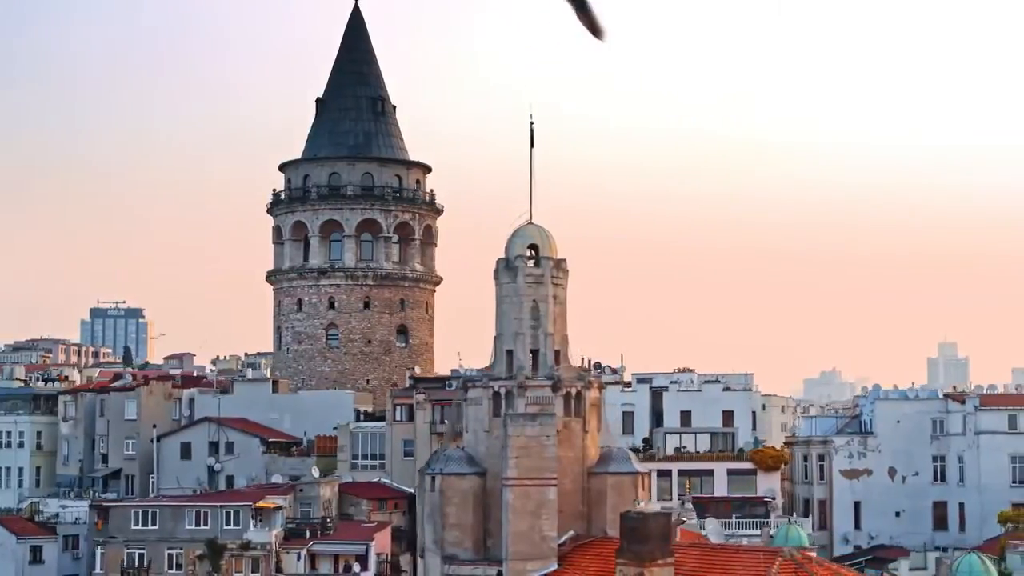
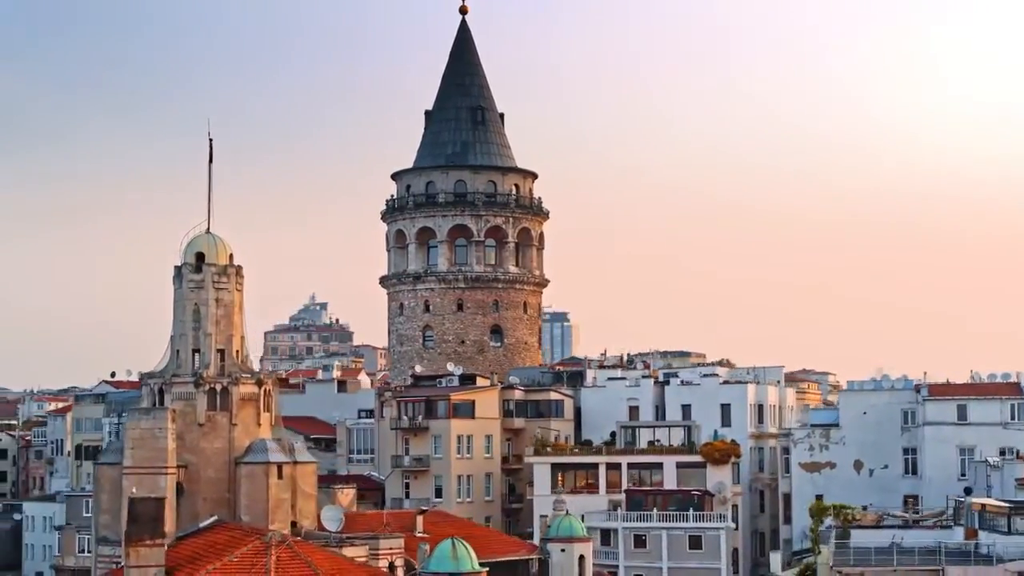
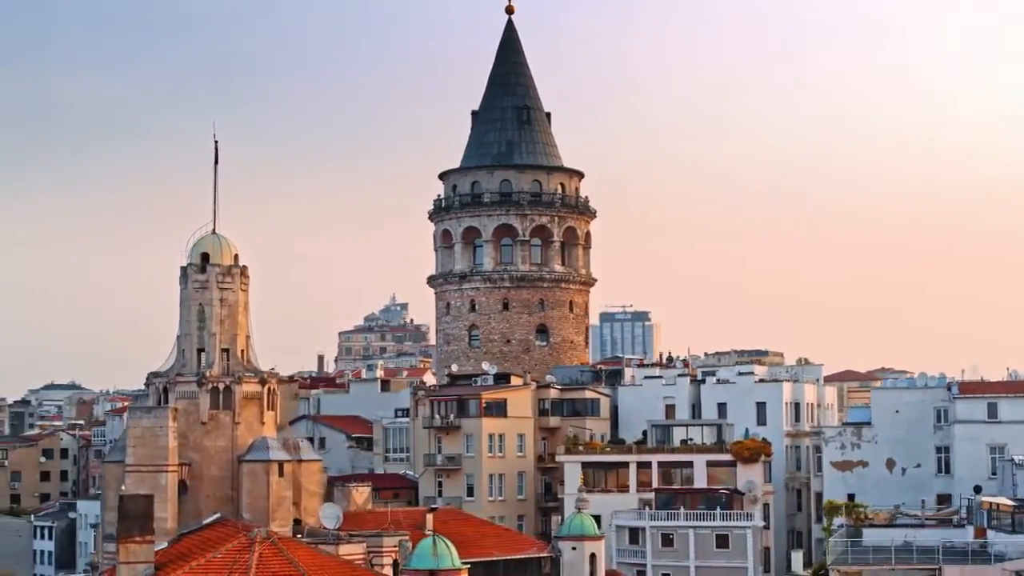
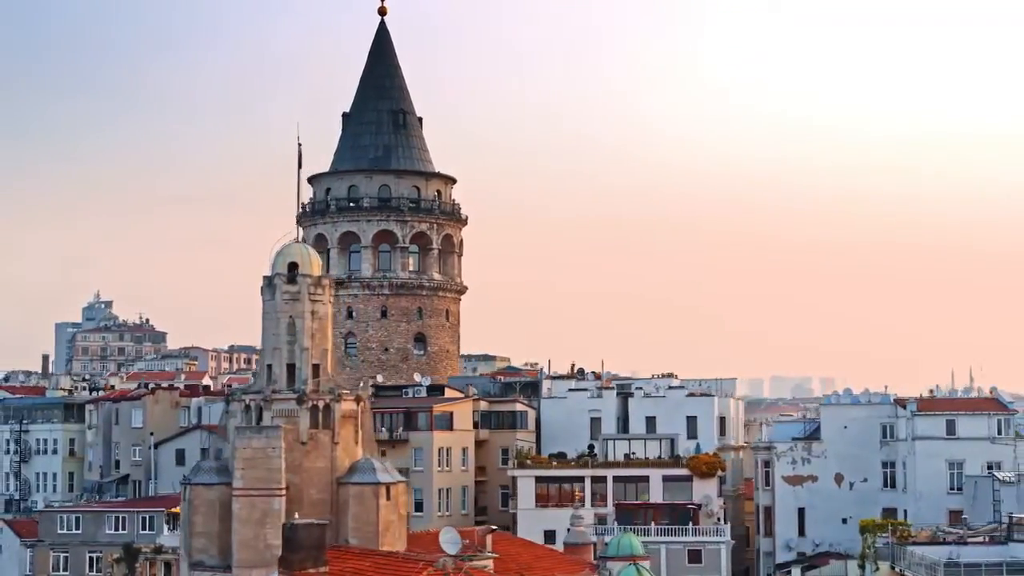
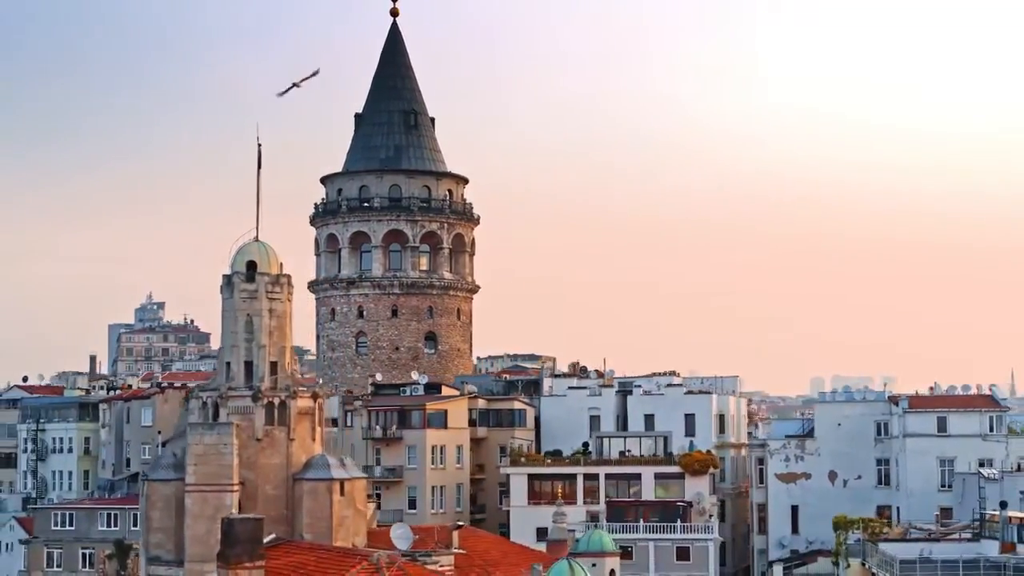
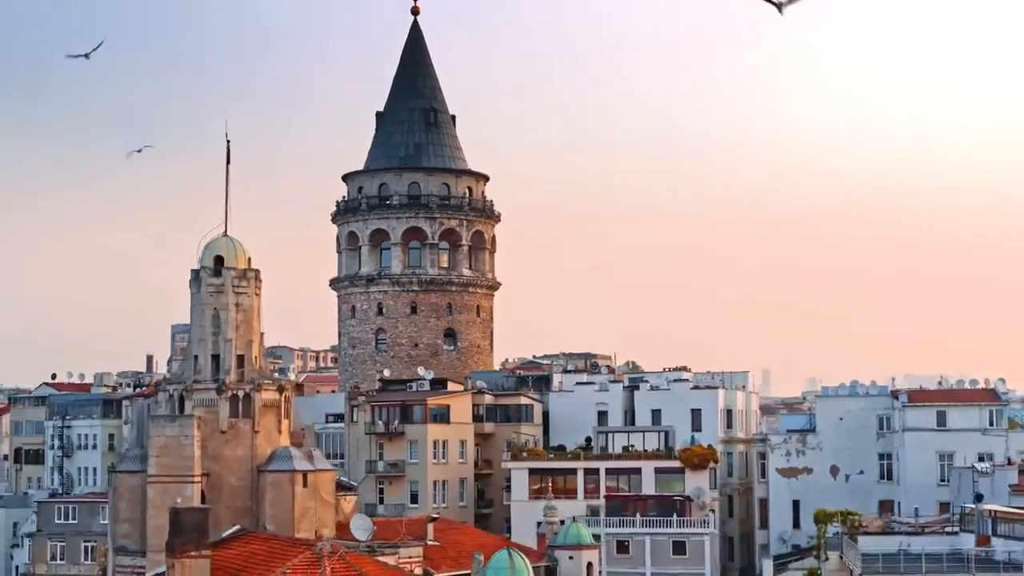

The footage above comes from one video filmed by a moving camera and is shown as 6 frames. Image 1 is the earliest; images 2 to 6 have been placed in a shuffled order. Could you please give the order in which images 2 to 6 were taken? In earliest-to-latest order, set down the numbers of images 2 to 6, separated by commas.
4, 5, 6, 2, 3
